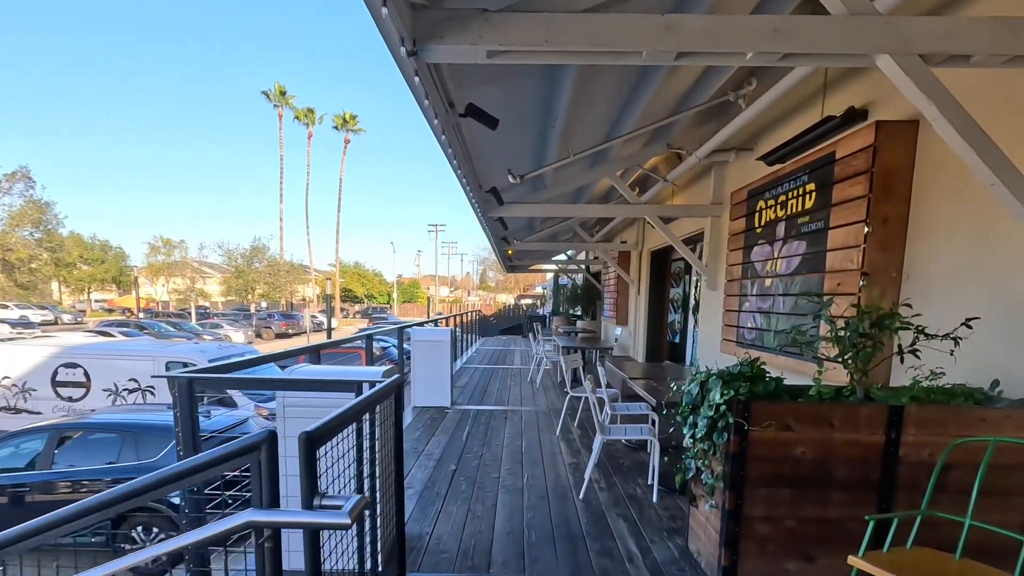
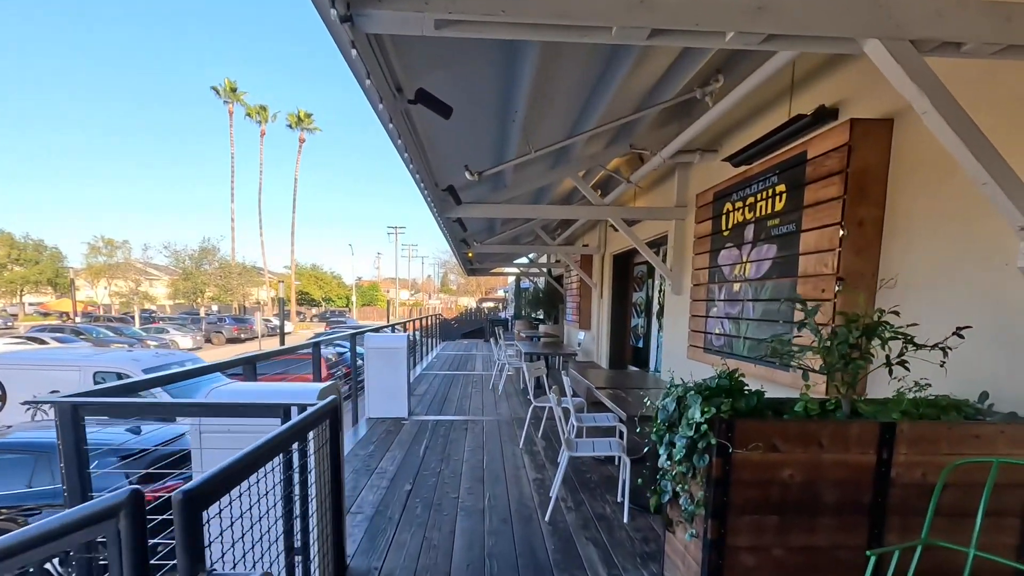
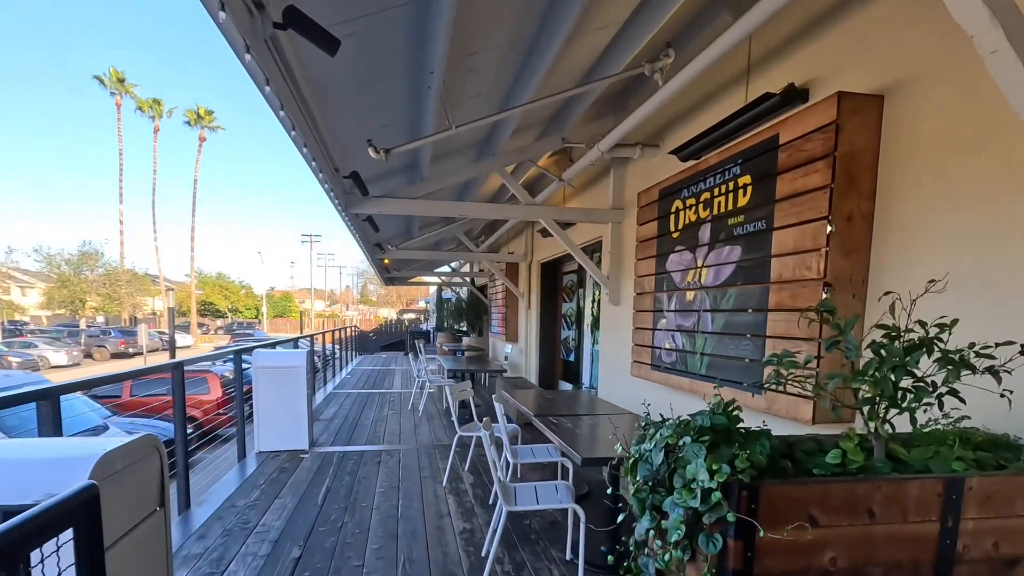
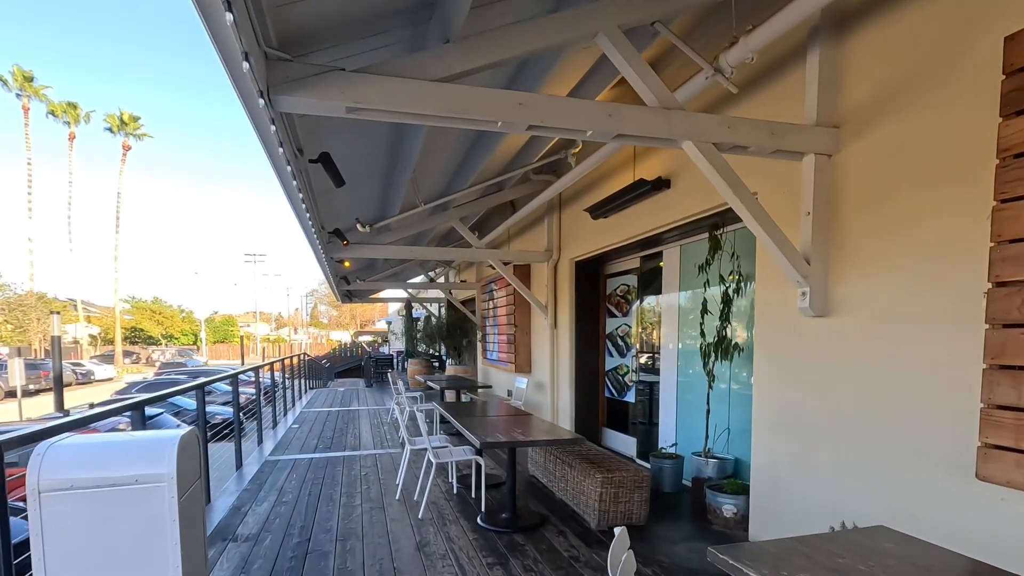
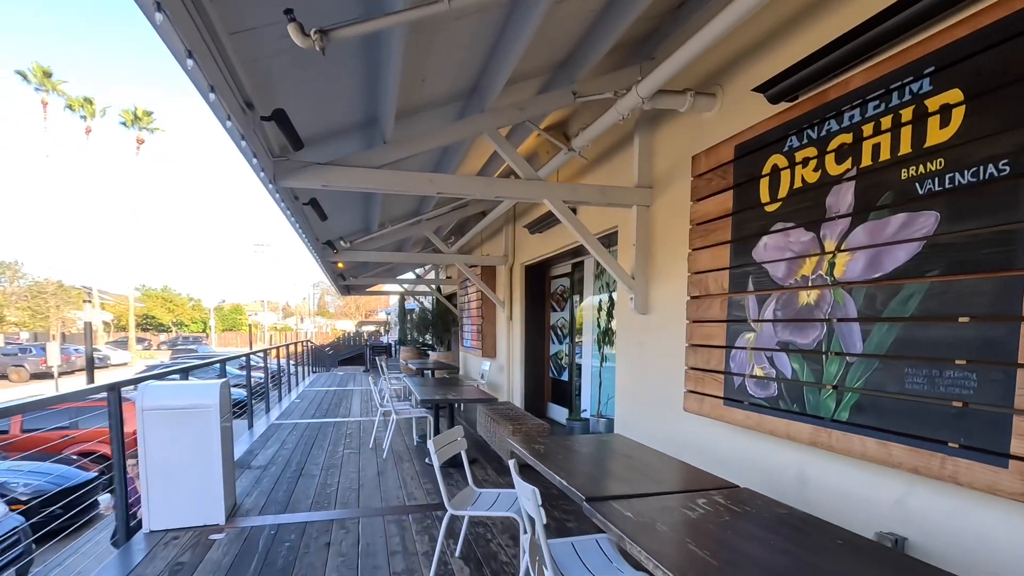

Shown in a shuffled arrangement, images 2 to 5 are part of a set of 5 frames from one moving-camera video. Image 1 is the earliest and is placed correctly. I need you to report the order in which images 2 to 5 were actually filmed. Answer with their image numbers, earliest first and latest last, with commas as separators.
2, 3, 5, 4
